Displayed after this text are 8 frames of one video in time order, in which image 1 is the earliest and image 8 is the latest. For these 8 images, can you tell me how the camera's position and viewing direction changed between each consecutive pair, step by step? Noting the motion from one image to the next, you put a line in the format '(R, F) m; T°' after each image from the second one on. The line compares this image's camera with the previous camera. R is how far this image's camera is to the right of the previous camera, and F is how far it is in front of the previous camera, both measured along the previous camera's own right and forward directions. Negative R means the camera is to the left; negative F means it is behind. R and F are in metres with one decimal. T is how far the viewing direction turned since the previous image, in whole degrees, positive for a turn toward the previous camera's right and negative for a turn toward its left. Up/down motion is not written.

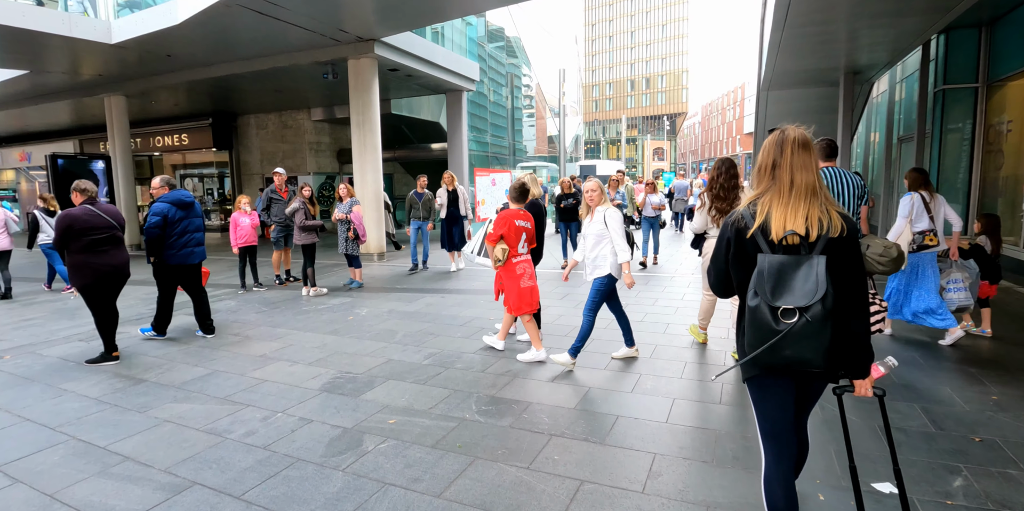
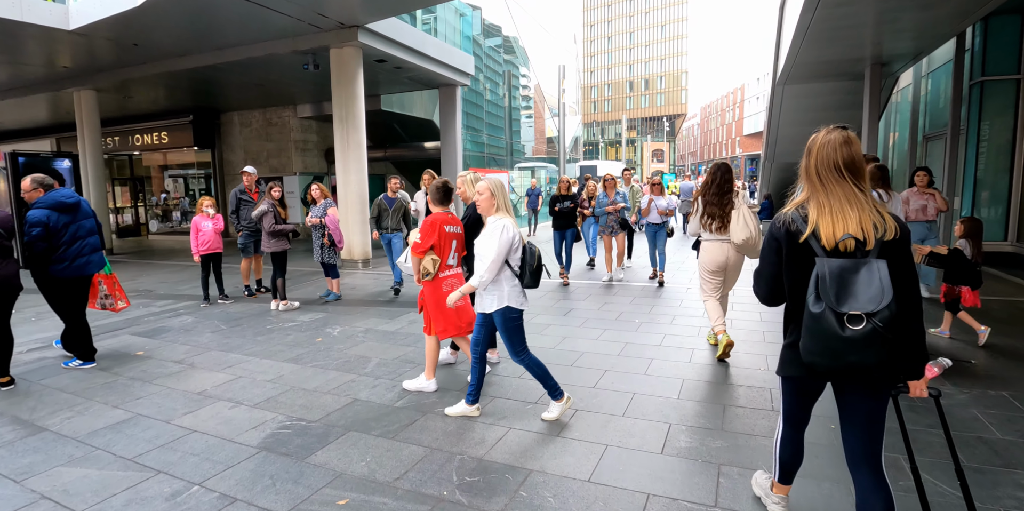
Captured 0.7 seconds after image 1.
(0.0, +0.9) m; 0°
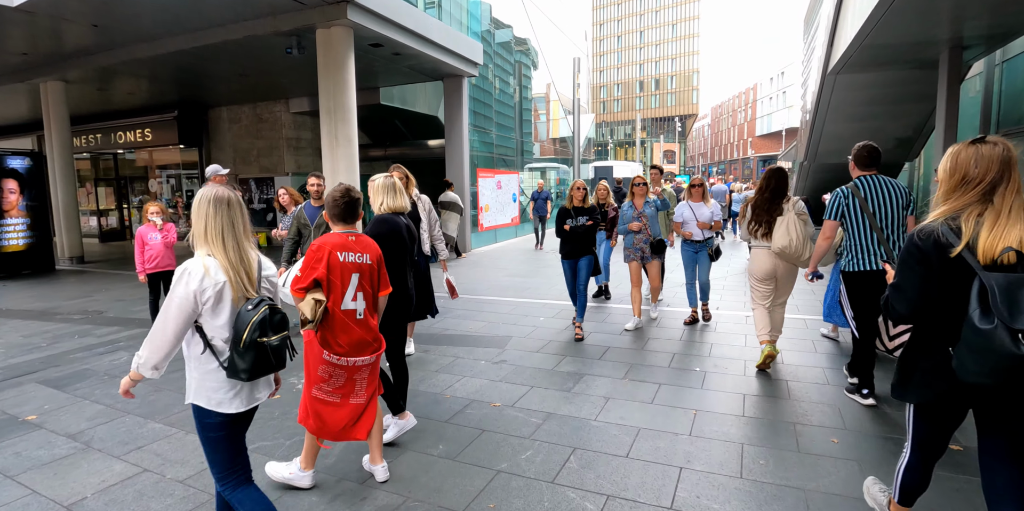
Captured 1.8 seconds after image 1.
(-0.1, +1.4) m; -1°
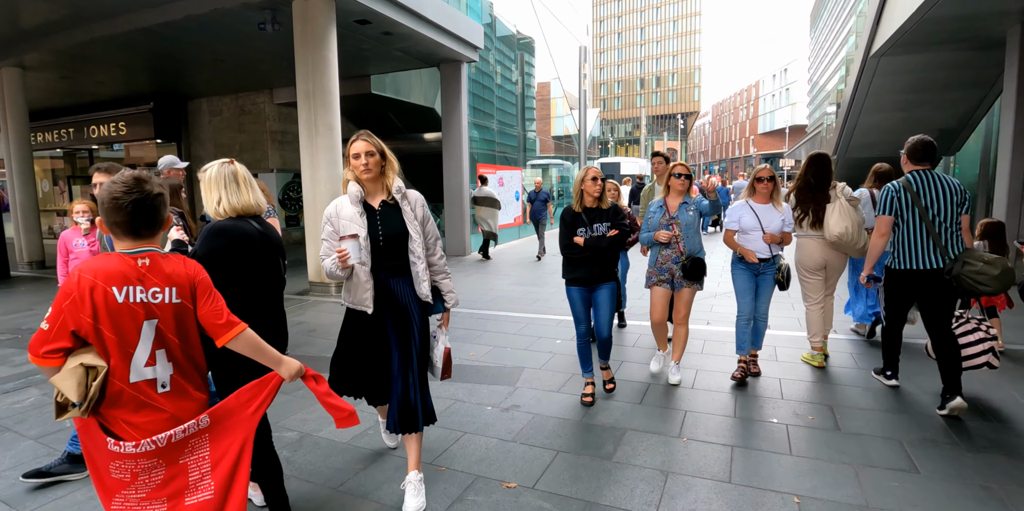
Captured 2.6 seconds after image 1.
(-0.1, +1.1) m; 0°
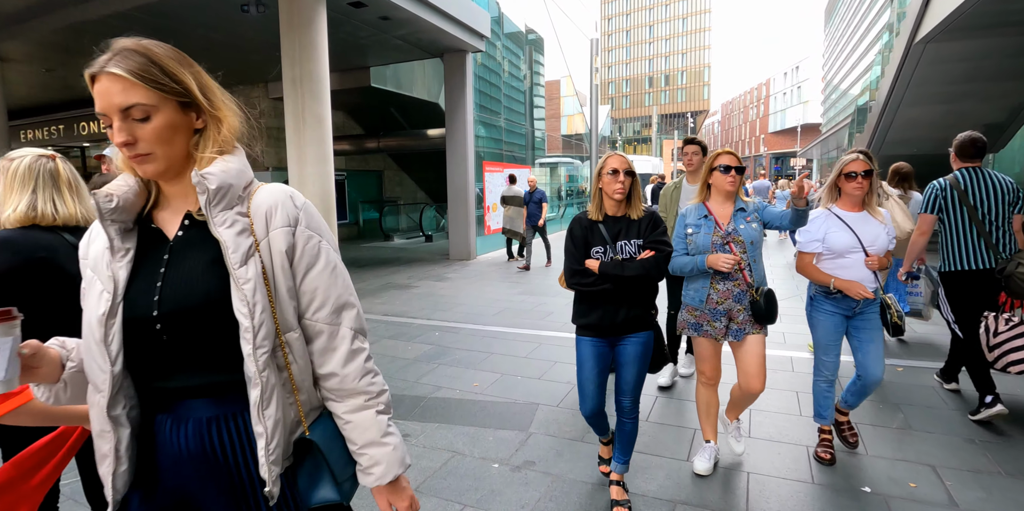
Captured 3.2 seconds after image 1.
(0.0, +0.8) m; -1°
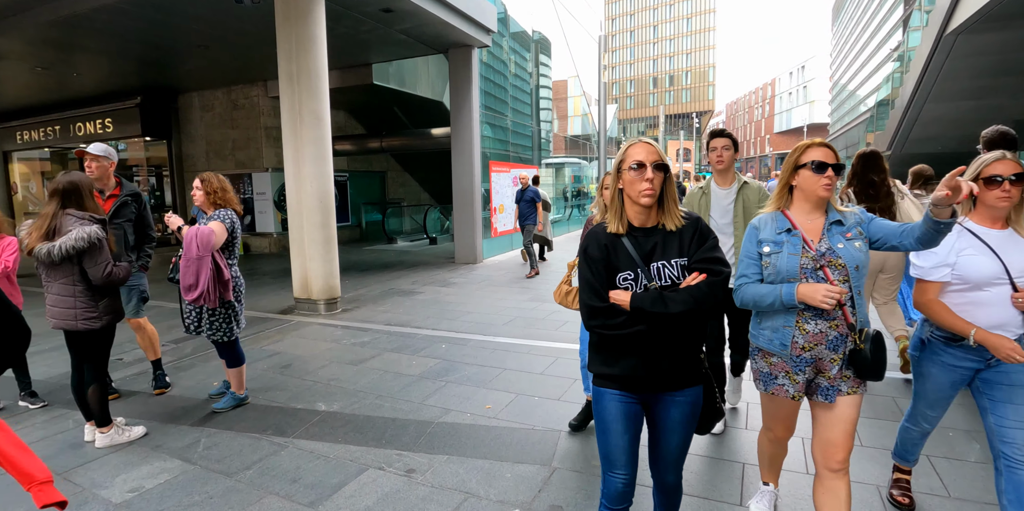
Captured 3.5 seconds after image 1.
(-0.1, +0.4) m; 0°
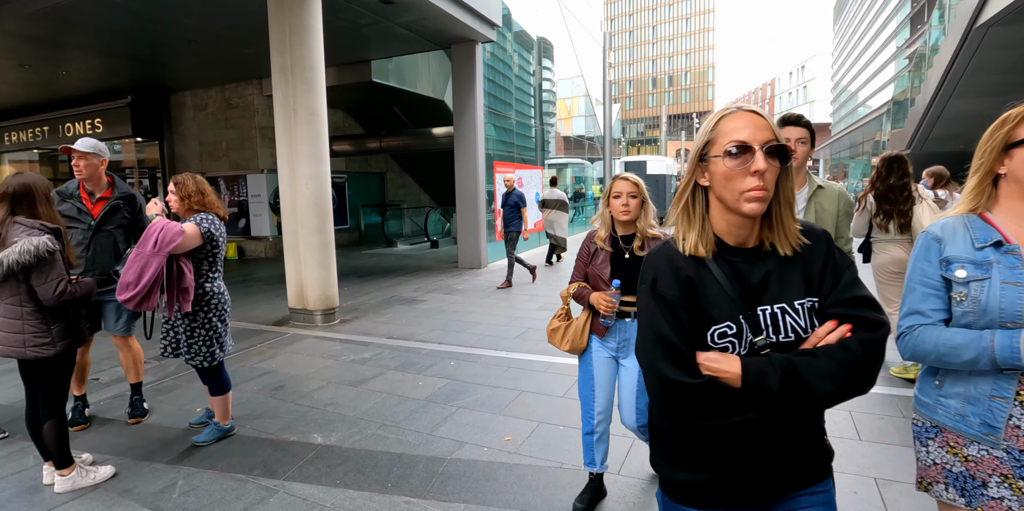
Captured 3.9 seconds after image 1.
(-0.1, +0.4) m; 0°
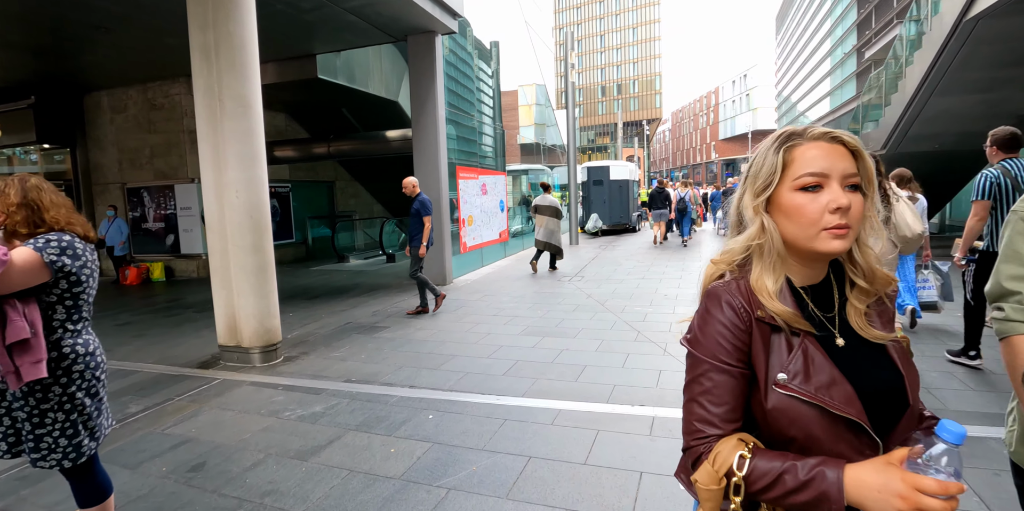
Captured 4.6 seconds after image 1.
(-0.3, +0.9) m; +5°
